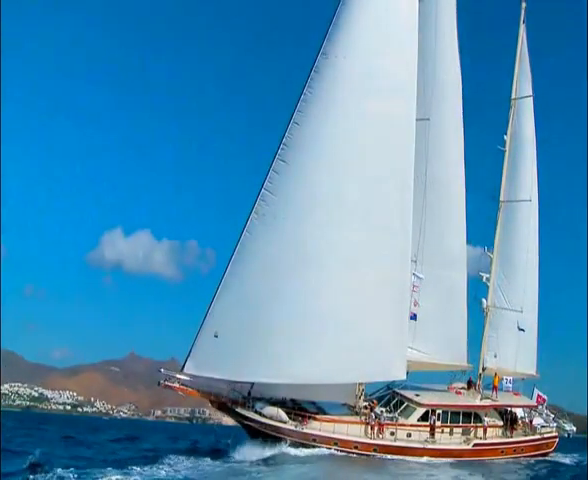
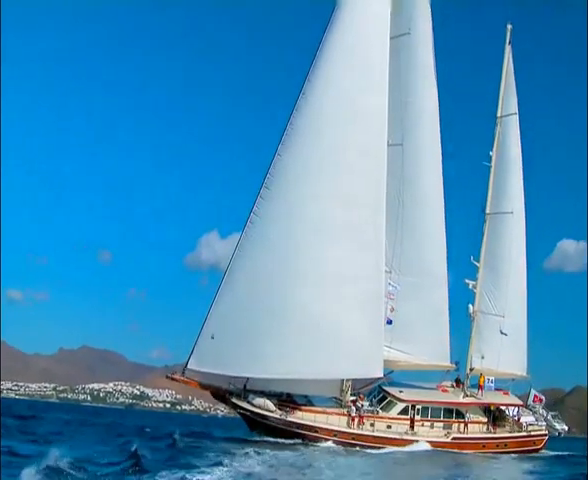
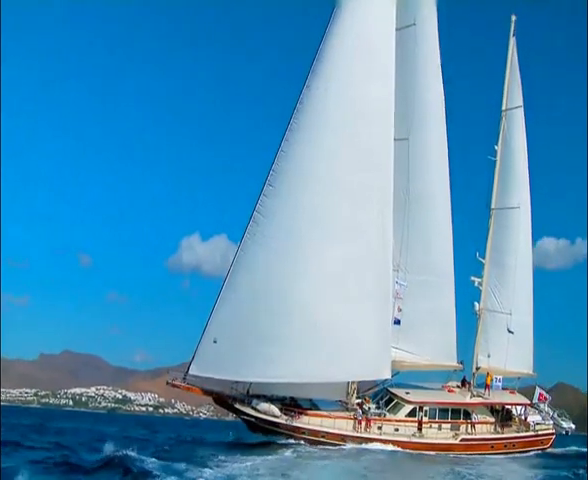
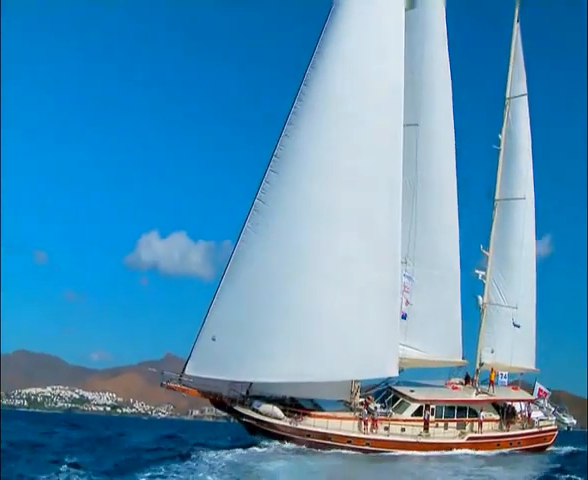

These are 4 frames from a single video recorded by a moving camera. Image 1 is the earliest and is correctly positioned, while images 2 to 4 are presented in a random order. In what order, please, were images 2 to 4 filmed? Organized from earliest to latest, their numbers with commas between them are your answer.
4, 3, 2
